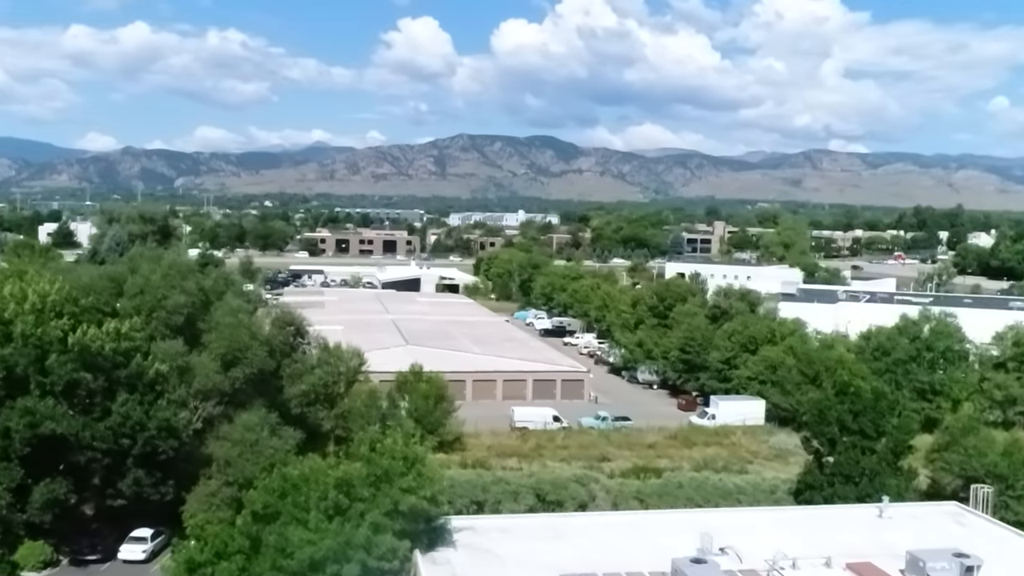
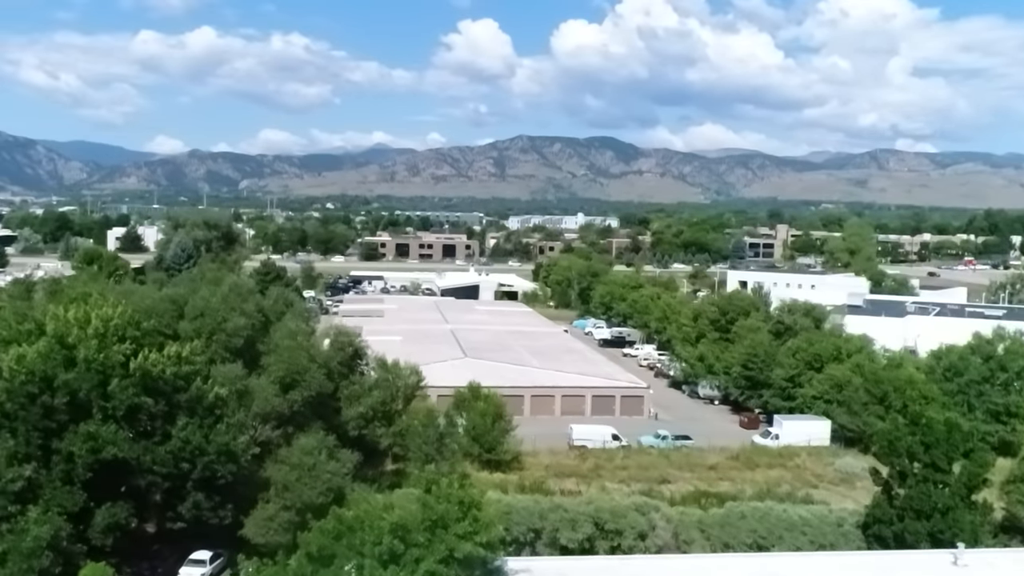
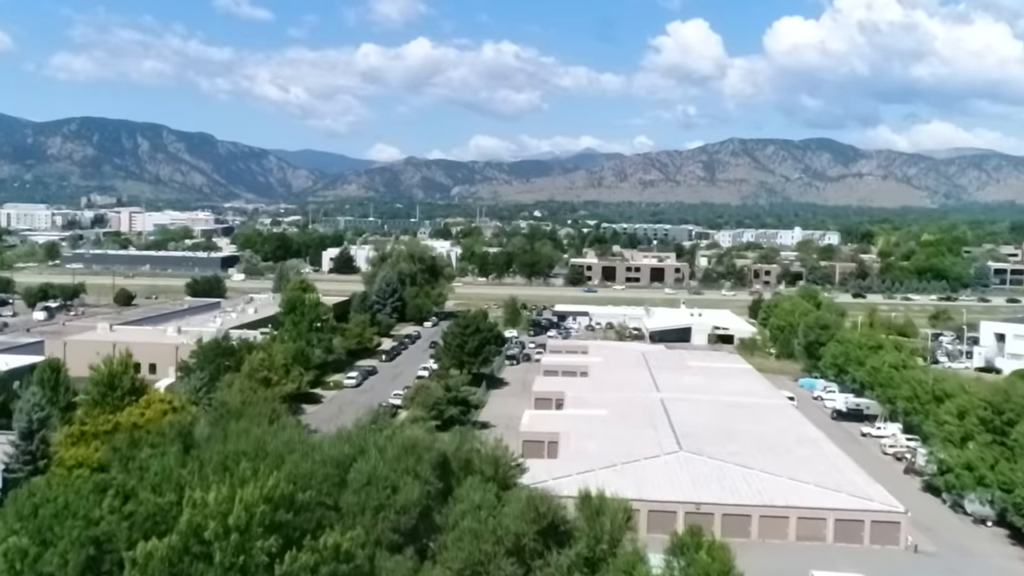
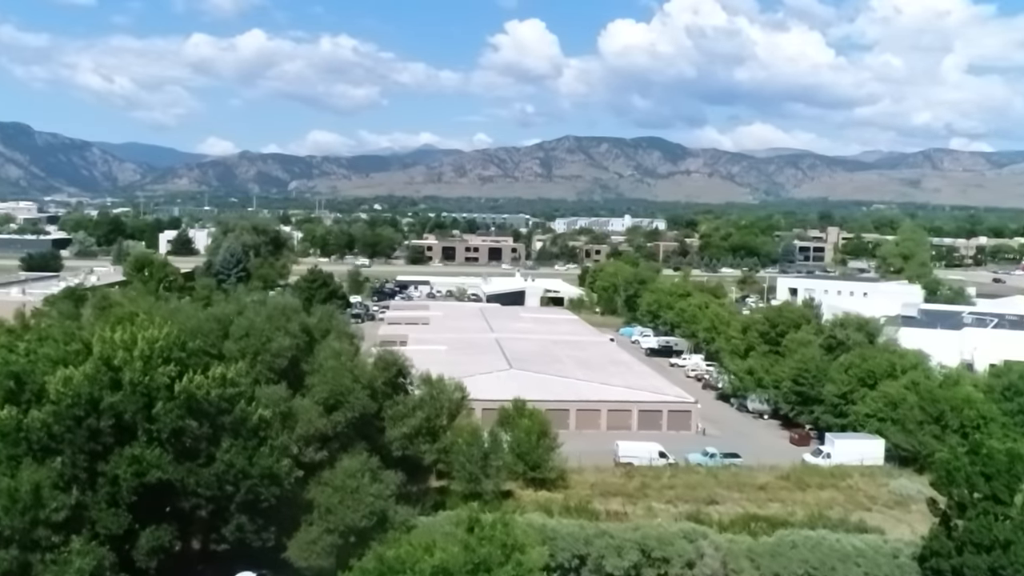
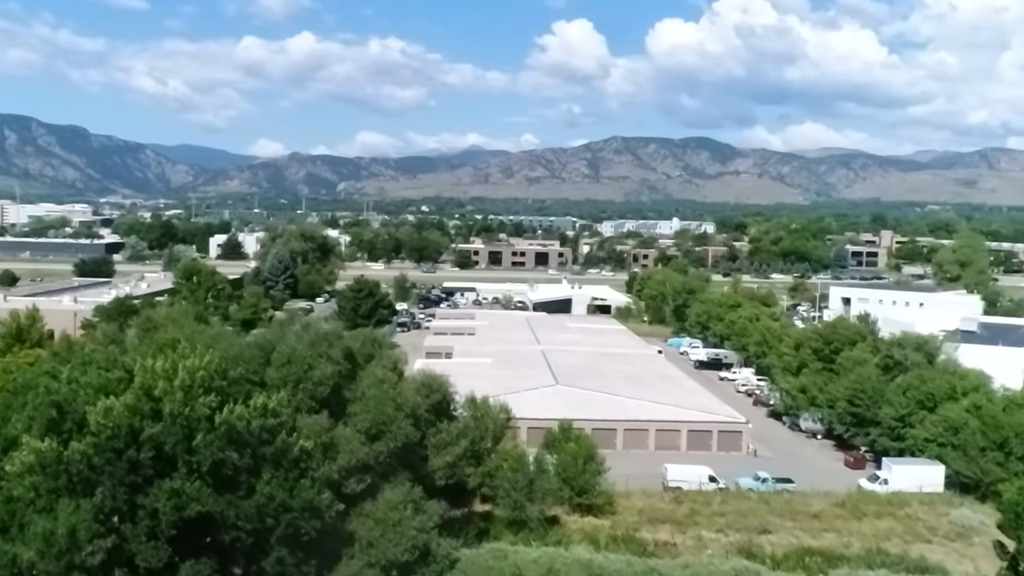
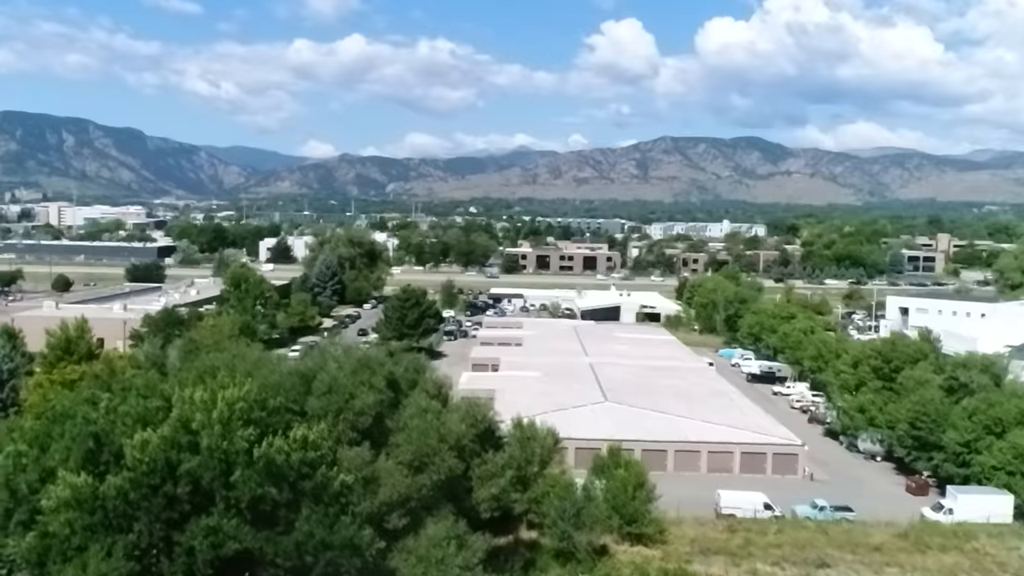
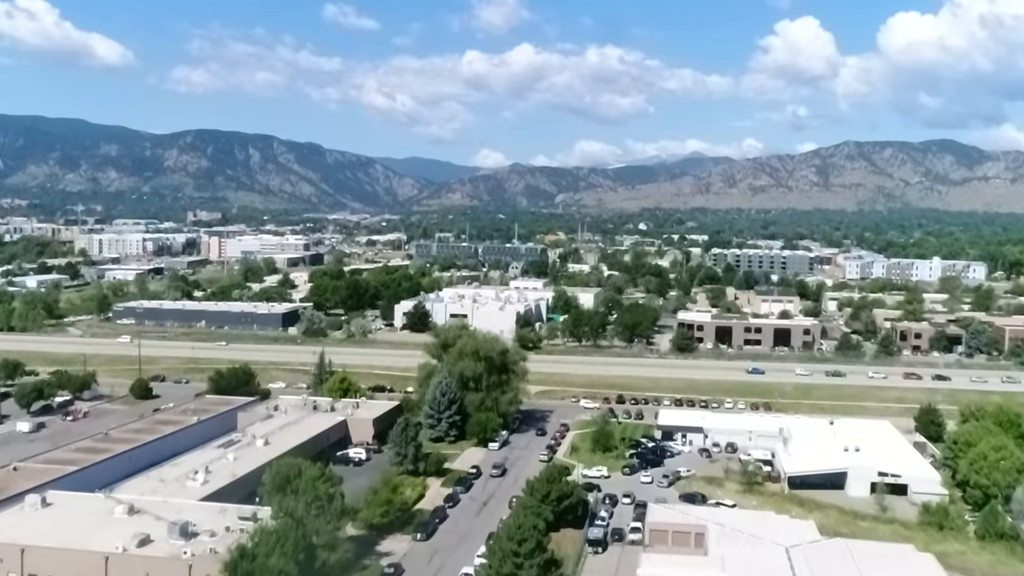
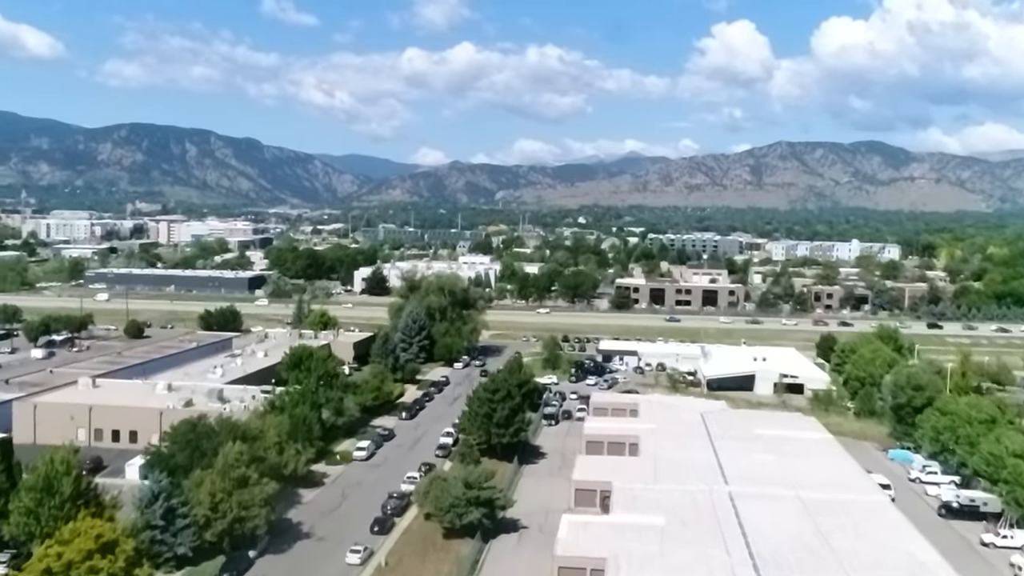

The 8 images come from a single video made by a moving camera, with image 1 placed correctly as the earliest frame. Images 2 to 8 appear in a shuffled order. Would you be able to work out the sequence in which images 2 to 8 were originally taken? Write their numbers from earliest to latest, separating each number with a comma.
2, 4, 5, 6, 3, 8, 7
